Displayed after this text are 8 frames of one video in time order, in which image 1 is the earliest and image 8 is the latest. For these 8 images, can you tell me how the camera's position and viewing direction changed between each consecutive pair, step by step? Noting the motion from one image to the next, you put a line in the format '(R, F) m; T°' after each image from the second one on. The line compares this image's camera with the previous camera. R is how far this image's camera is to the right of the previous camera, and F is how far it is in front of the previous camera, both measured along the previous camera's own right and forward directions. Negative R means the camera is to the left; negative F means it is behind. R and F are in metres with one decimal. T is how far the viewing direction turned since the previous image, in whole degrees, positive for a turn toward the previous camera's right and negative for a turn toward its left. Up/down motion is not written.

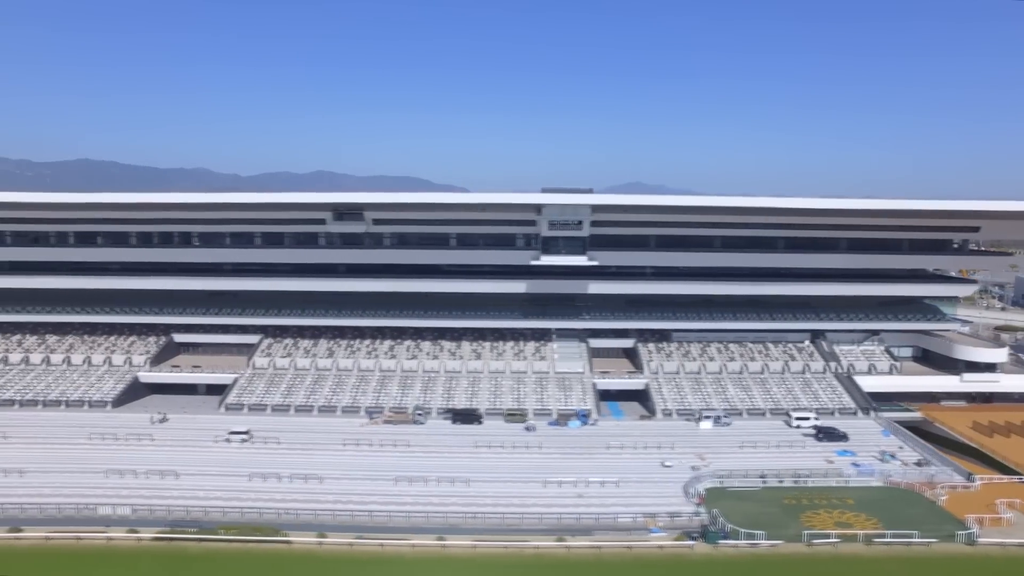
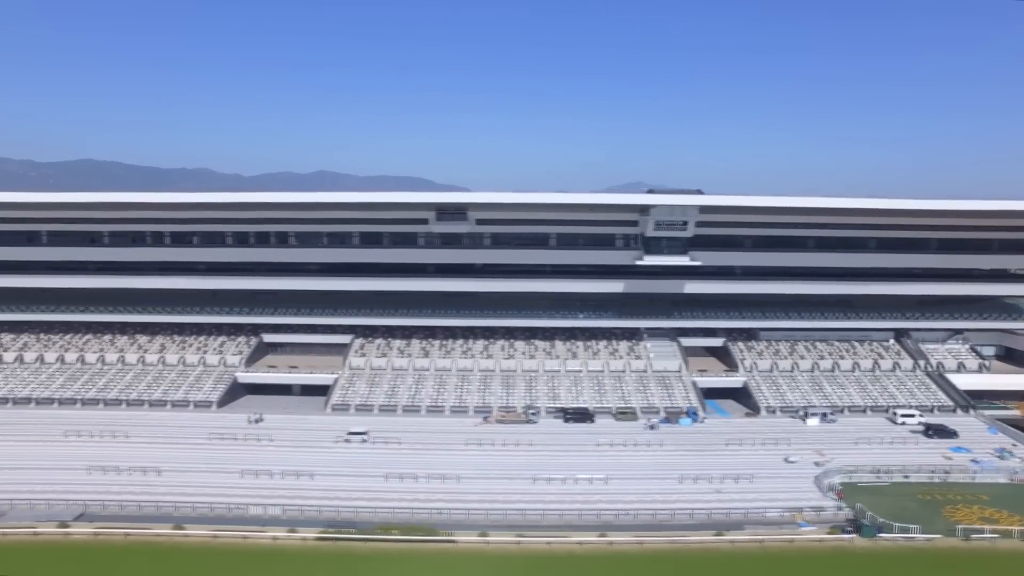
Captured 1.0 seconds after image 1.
(-3.6, -0.1) m; 0°
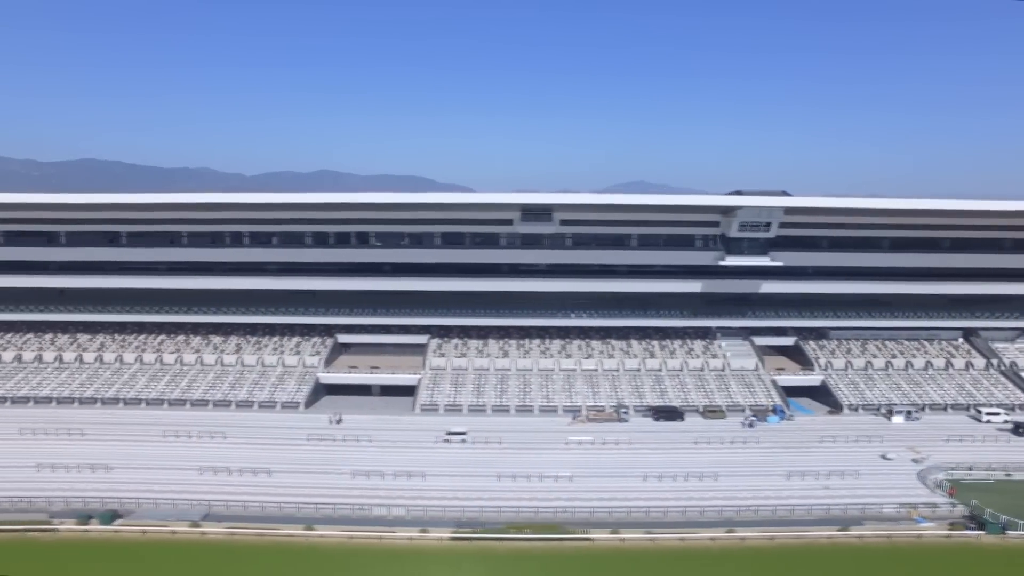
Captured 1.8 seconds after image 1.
(-3.0, -0.1) m; 0°
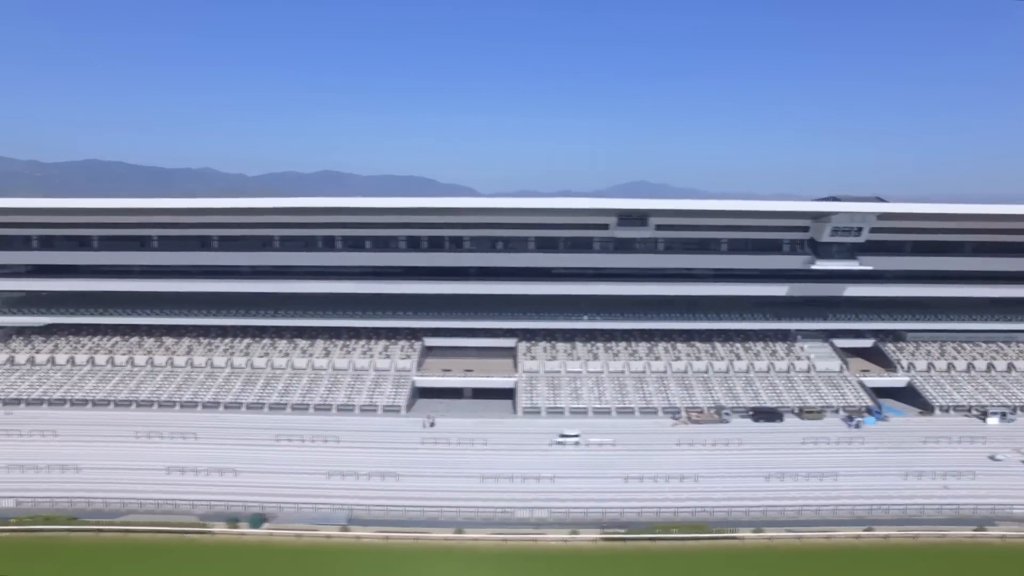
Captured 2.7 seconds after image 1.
(-3.4, -0.2) m; 0°
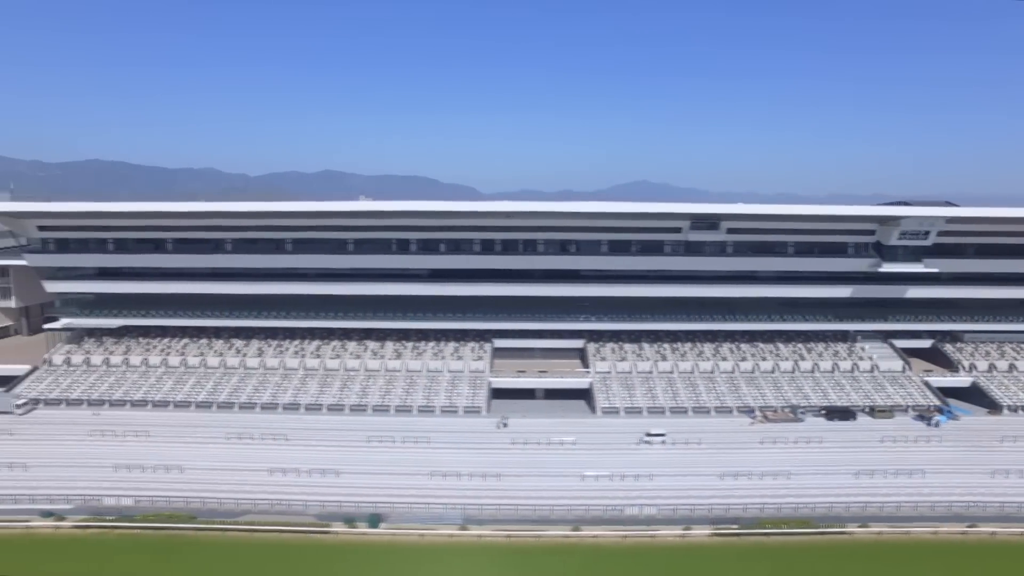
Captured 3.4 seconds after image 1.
(-2.7, -0.3) m; 0°
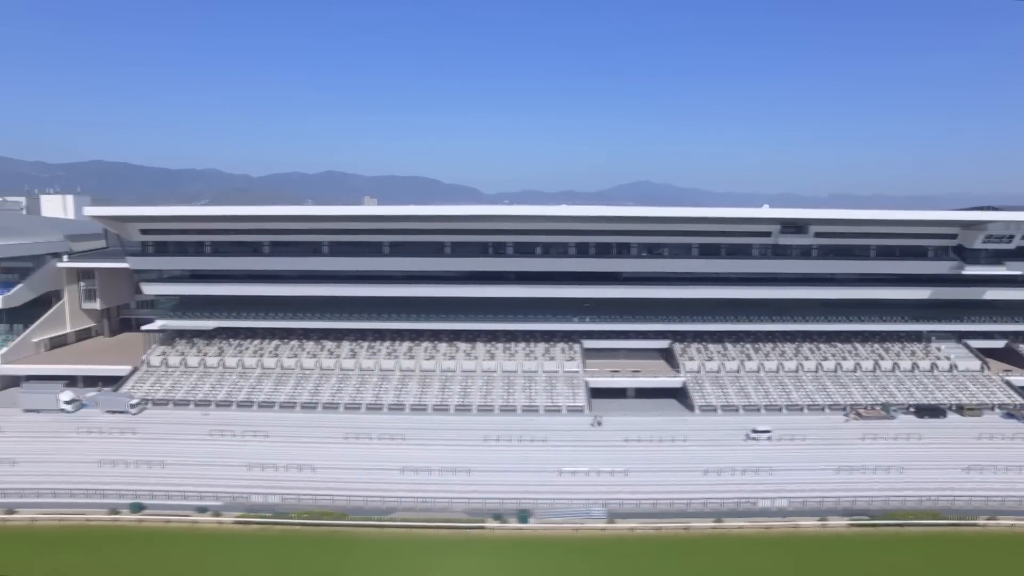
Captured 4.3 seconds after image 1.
(-3.7, -0.5) m; 0°
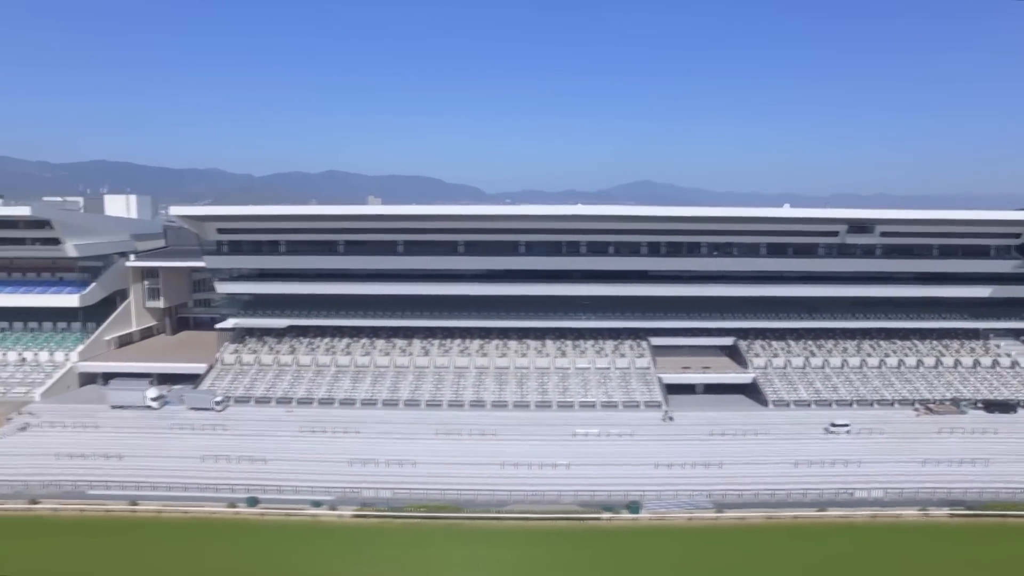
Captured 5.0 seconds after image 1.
(-2.9, -0.3) m; 0°
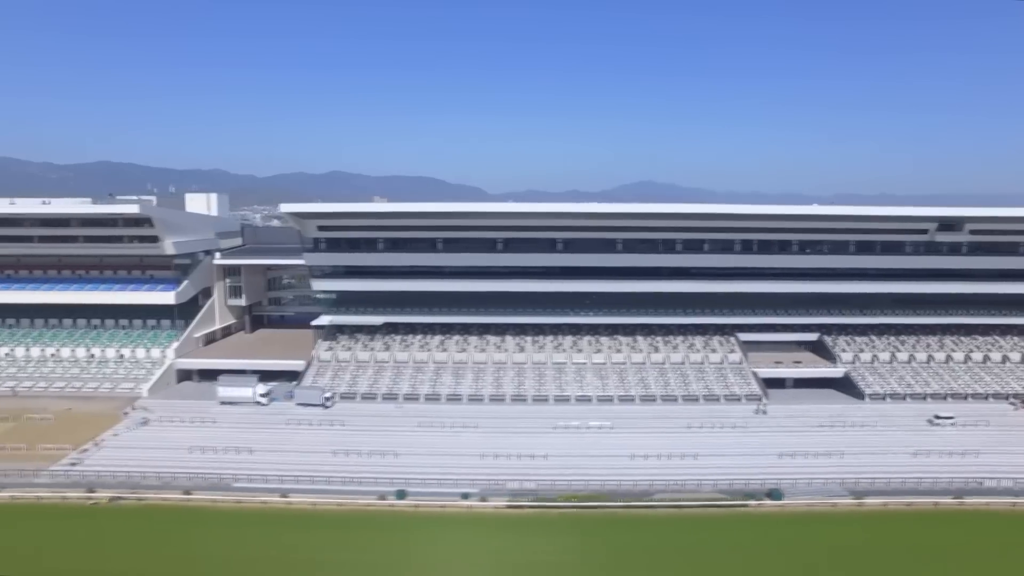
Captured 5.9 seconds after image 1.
(-3.9, -0.2) m; +1°
